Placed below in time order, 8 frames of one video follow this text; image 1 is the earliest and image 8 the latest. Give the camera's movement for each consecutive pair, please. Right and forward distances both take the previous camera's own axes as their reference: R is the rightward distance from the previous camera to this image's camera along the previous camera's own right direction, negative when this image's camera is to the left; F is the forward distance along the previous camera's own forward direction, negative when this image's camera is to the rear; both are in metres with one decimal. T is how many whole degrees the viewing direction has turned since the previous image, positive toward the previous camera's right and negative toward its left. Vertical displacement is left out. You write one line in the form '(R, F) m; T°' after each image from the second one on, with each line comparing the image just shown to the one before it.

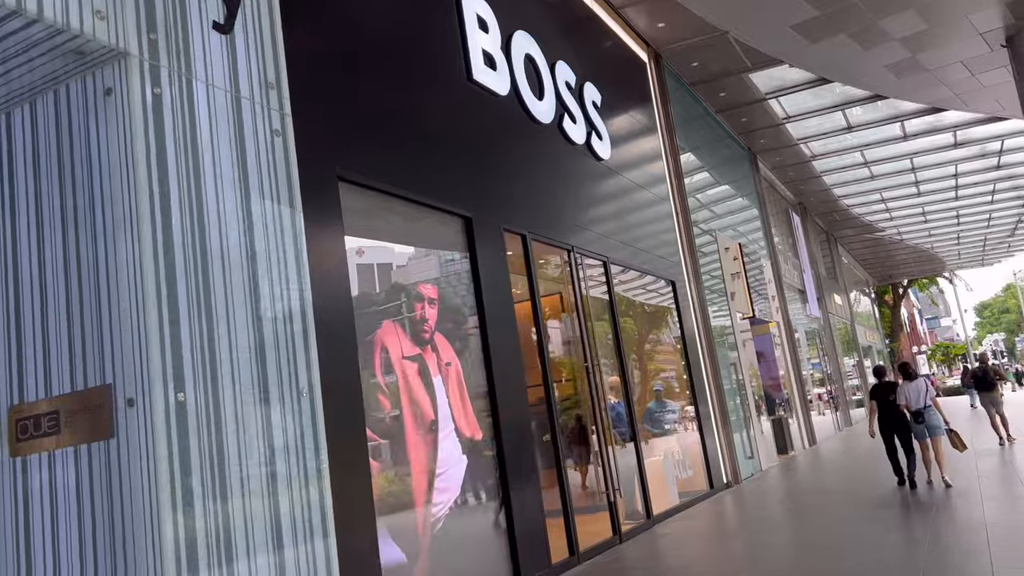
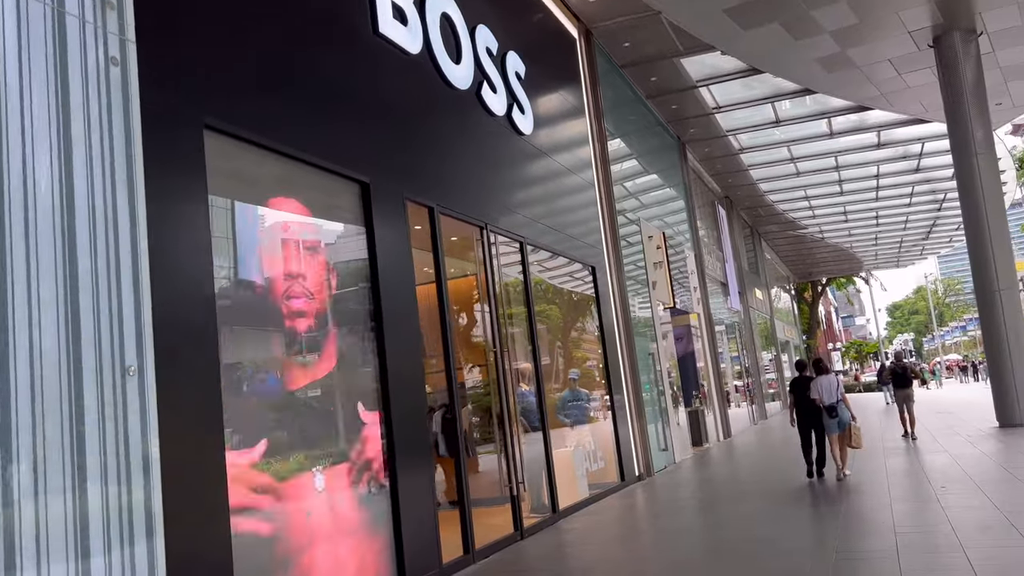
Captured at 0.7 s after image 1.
(+0.2, +0.5) m; +5°
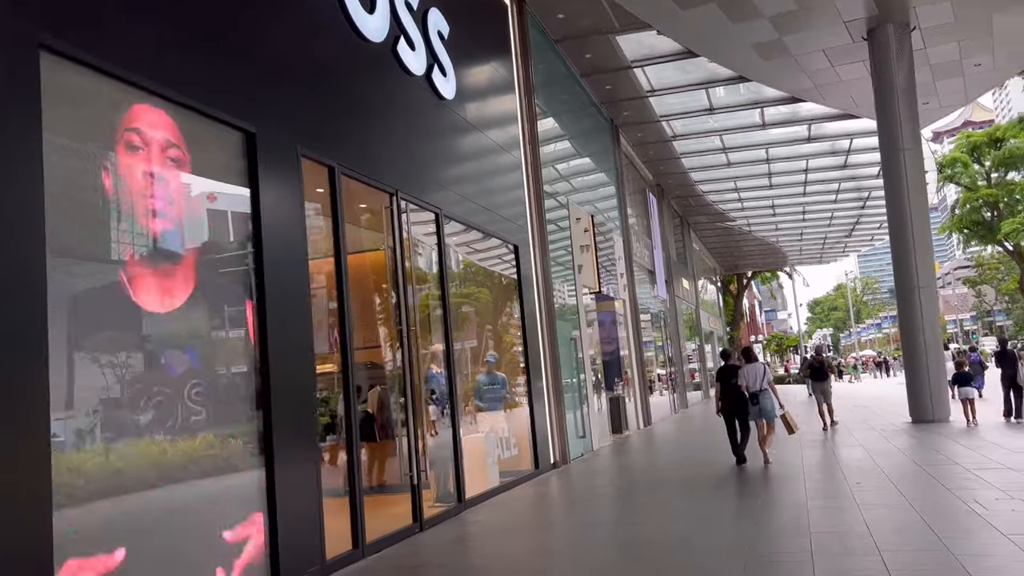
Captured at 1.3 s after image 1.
(+0.2, +0.5) m; +5°
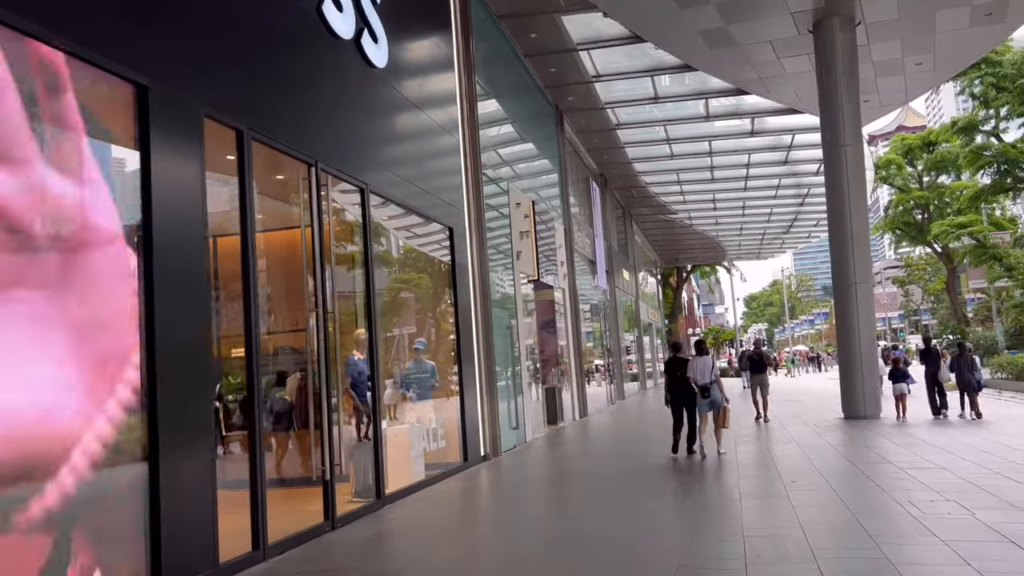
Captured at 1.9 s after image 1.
(+0.1, +0.4) m; +4°
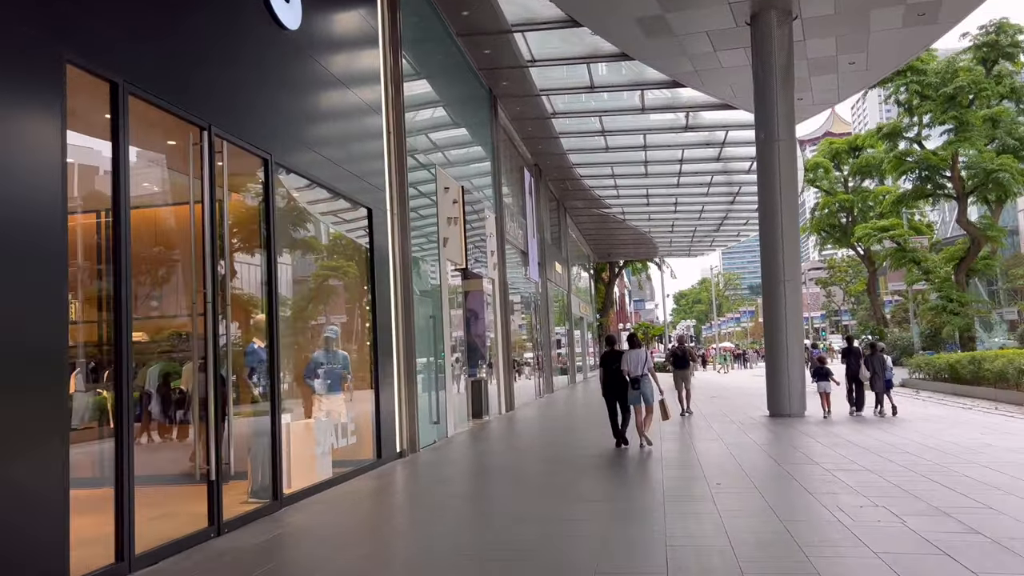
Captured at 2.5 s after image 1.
(+0.1, +0.5) m; +5°
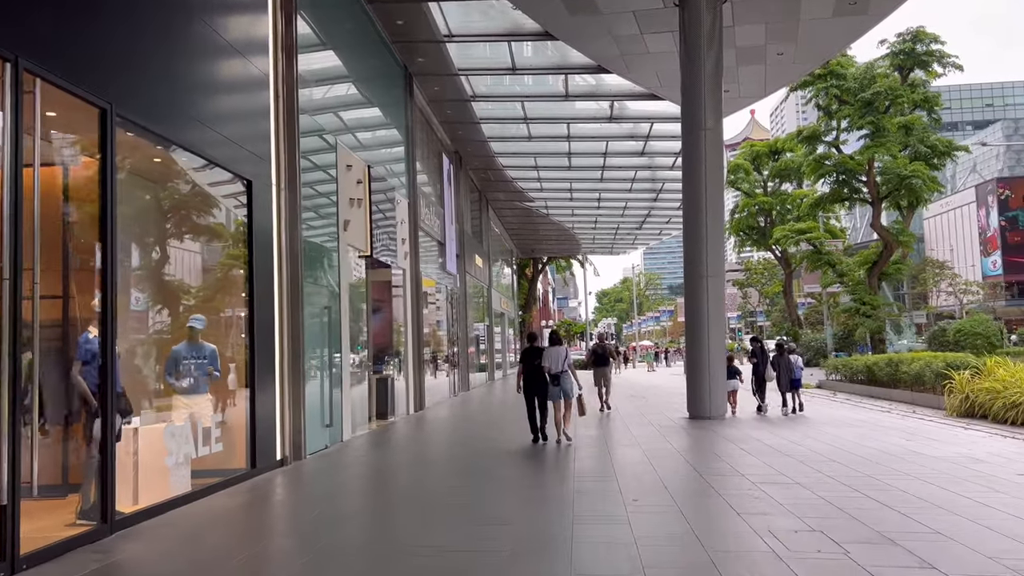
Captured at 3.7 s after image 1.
(+0.2, +1.0) m; +5°
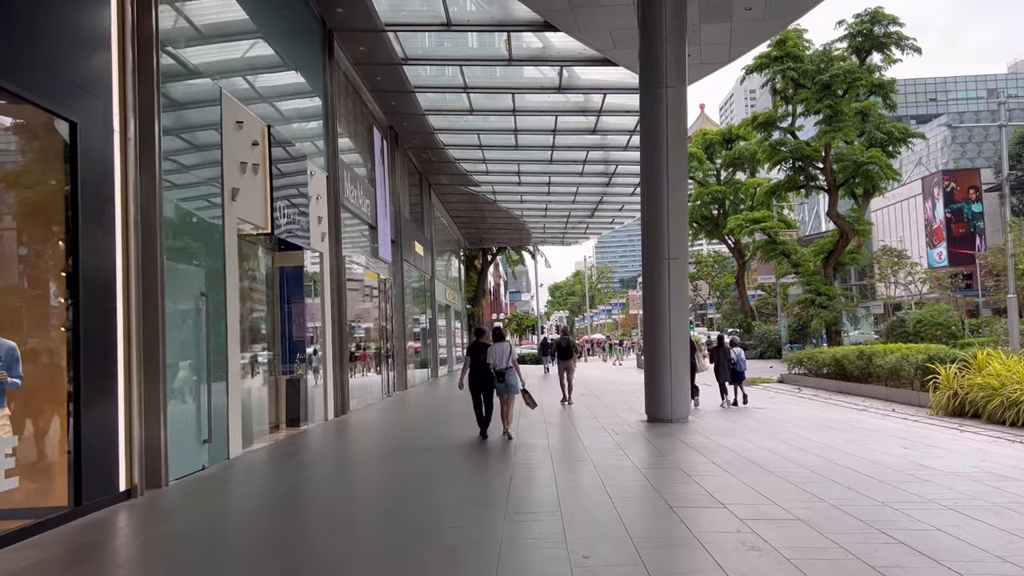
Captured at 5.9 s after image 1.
(+0.3, +1.8) m; +3°
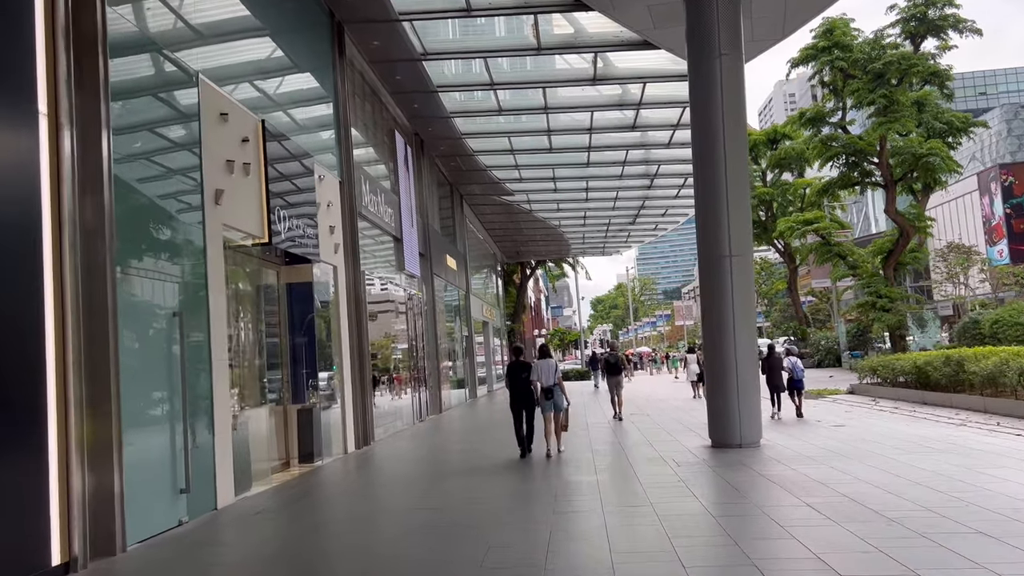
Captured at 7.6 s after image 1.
(+0.1, +1.5) m; -3°
